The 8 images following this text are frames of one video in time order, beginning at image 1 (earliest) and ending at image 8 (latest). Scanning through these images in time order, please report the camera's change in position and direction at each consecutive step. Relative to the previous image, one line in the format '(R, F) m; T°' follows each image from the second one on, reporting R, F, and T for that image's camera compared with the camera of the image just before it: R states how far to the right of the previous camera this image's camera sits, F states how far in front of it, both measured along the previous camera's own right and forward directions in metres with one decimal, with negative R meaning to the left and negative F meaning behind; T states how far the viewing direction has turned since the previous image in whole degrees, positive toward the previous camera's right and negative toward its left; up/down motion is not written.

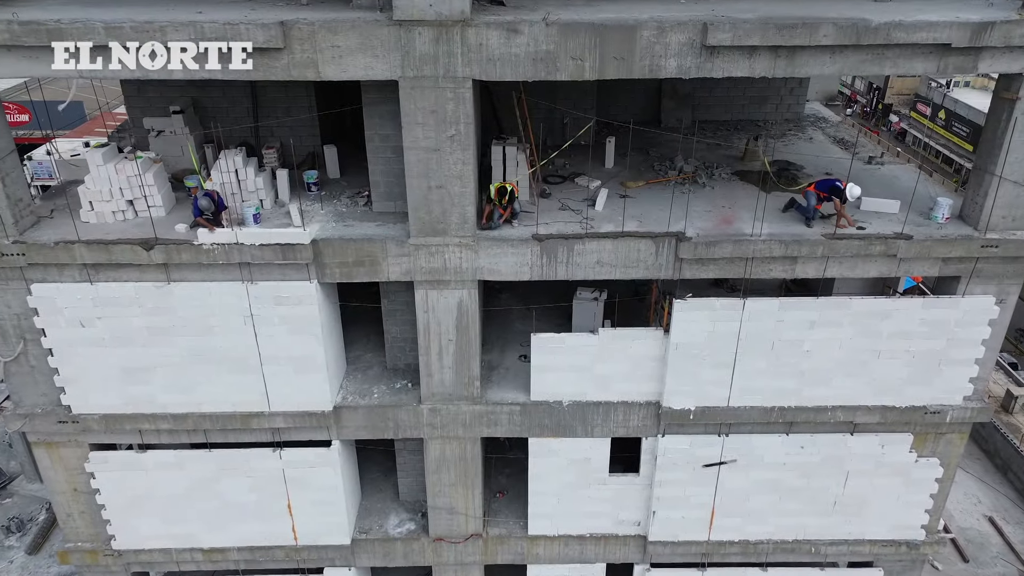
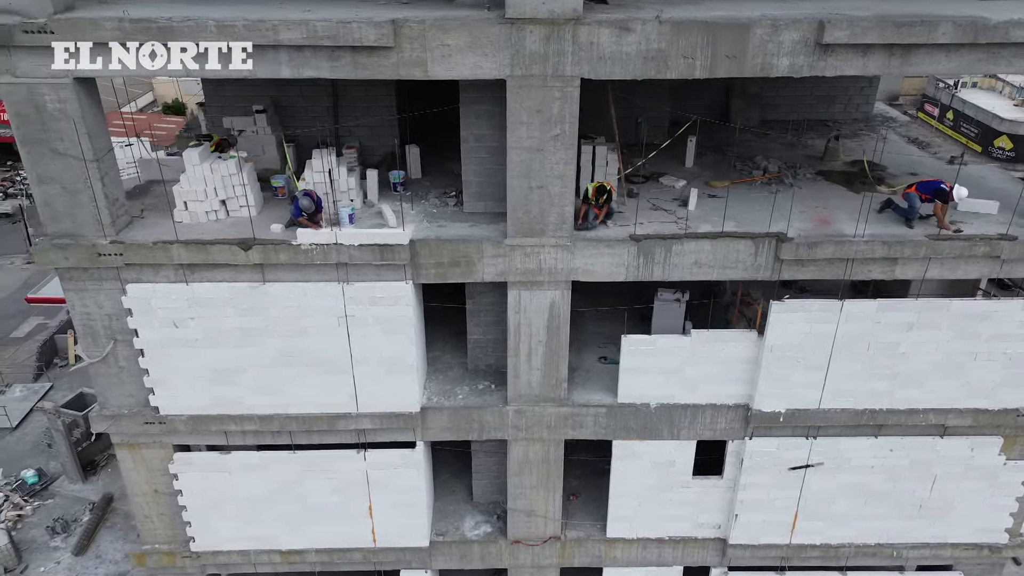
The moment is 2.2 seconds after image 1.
(-2.5, +0.2) m; 0°
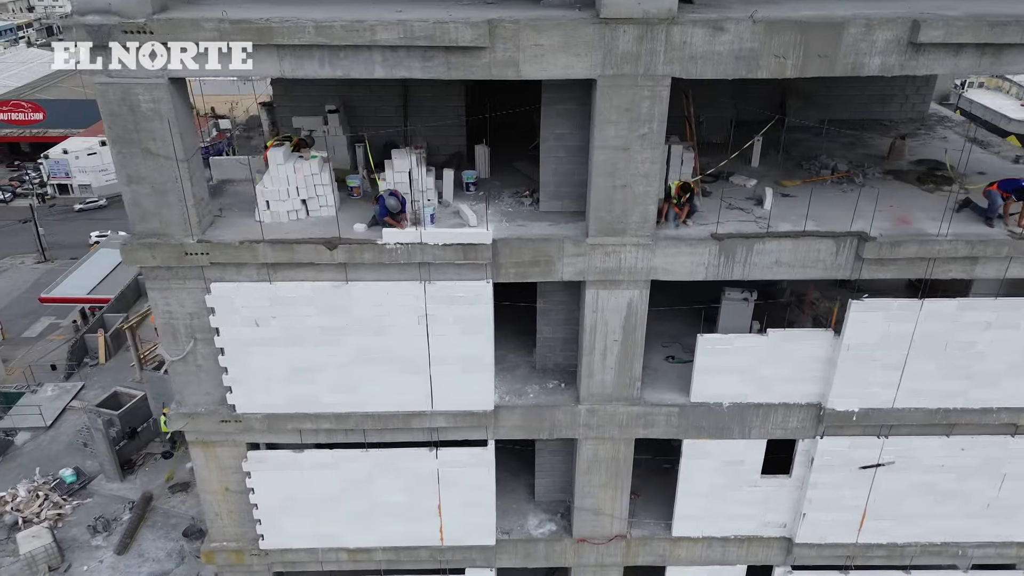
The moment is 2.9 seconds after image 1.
(-2.1, -0.1) m; 0°
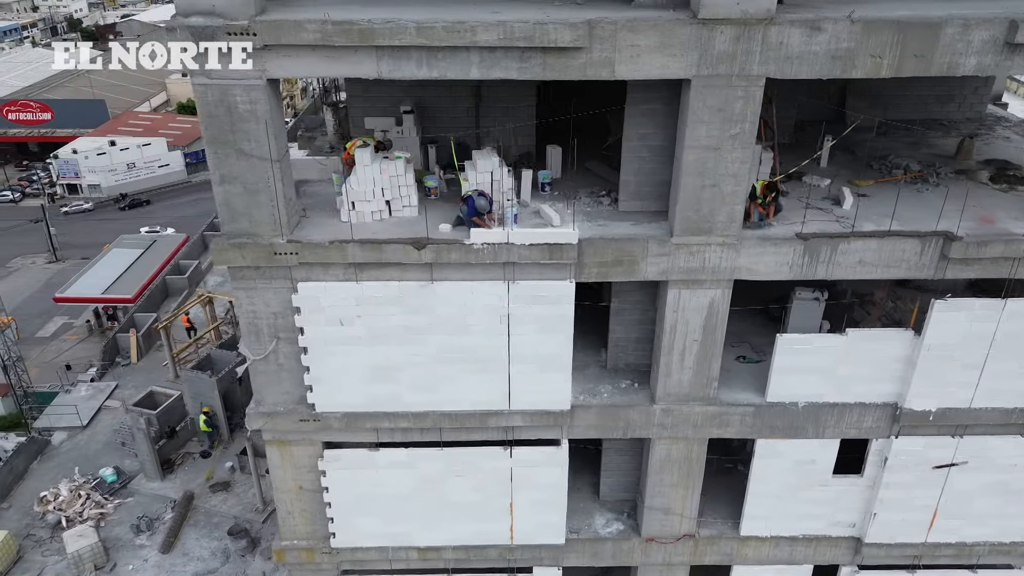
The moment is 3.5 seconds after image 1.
(-2.2, -0.1) m; 0°
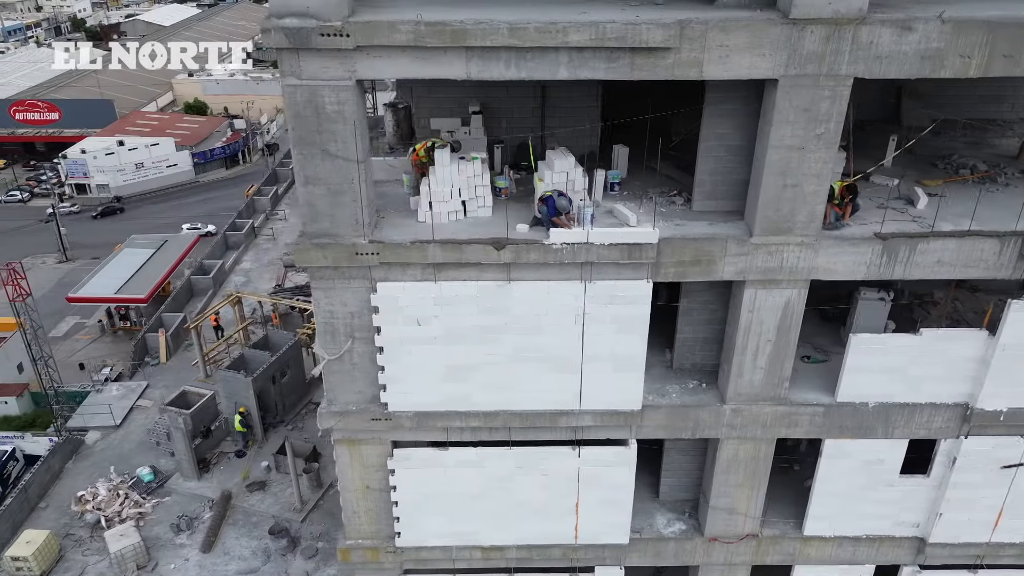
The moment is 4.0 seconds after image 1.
(-2.0, 0.0) m; 0°
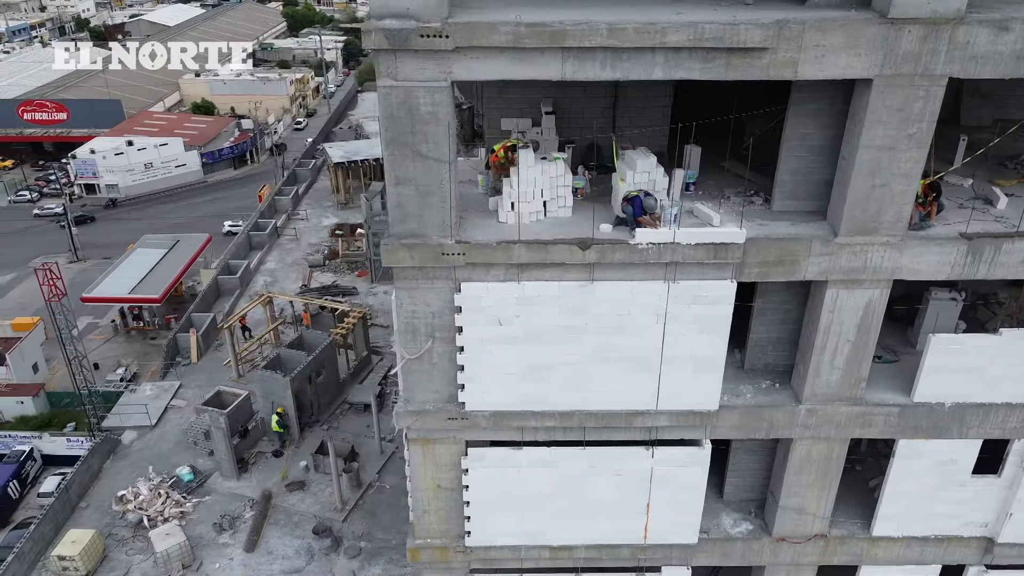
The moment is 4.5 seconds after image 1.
(-2.1, 0.0) m; 0°
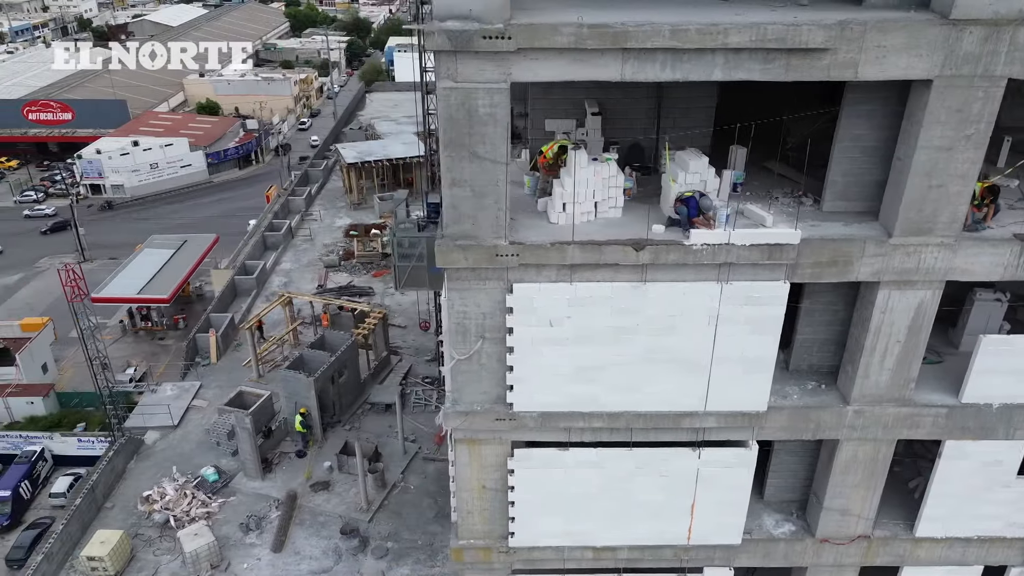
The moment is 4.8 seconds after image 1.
(-1.4, 0.0) m; 0°
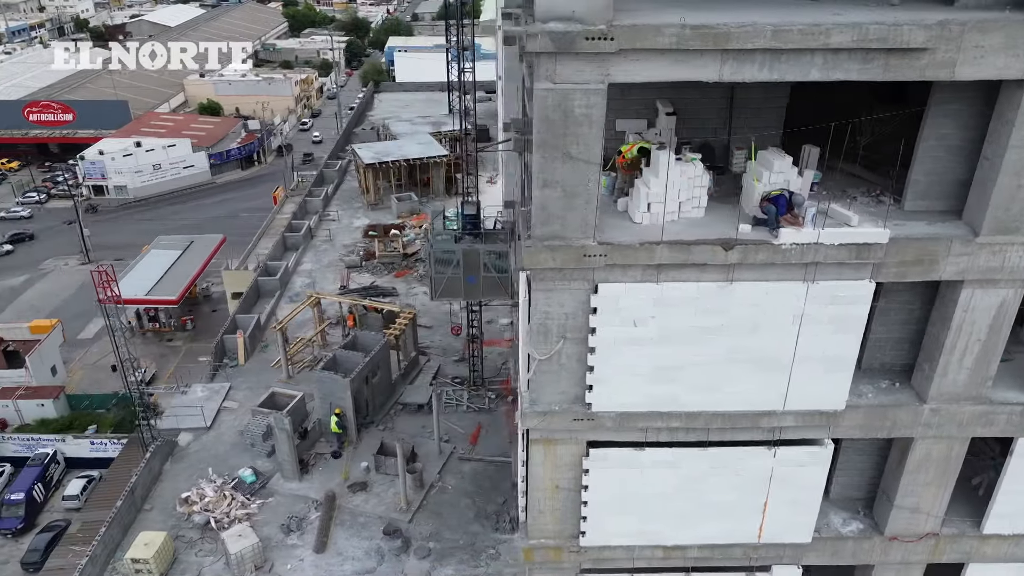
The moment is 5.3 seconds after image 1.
(-2.4, 0.0) m; 0°
